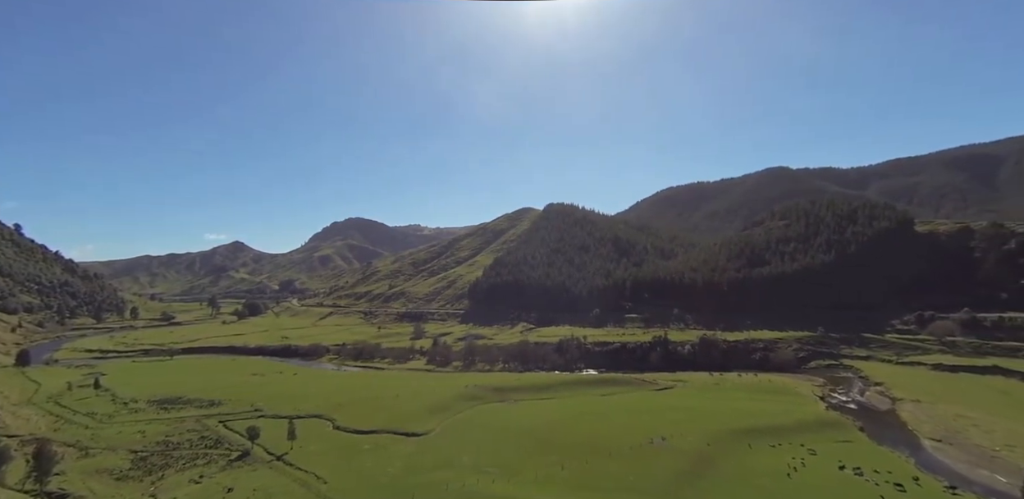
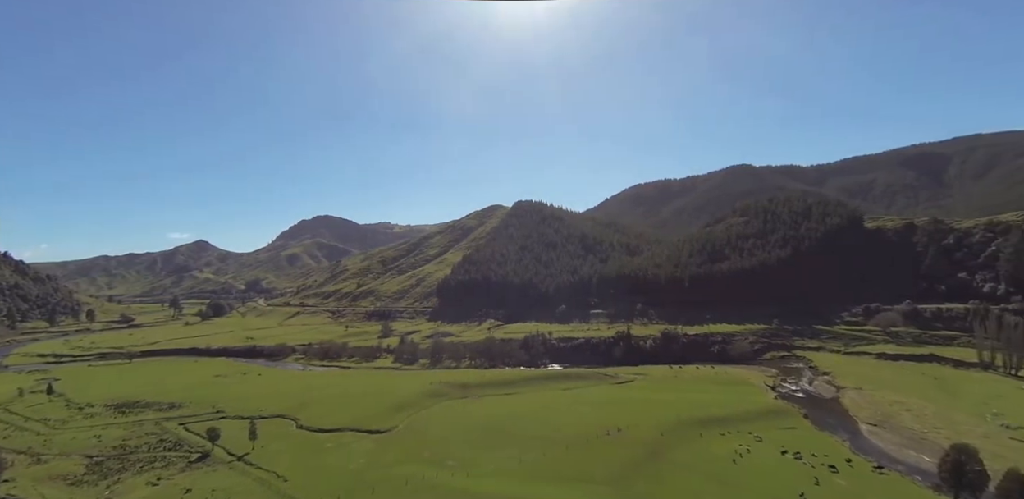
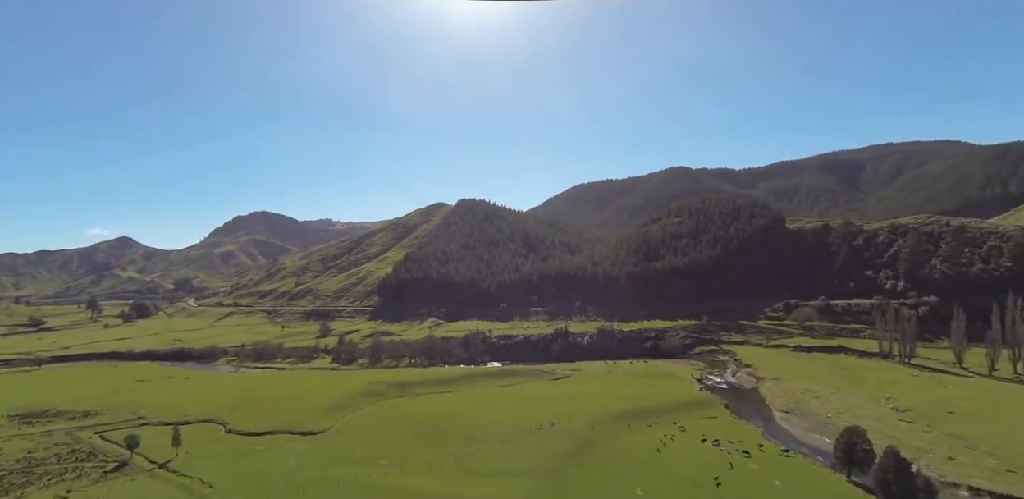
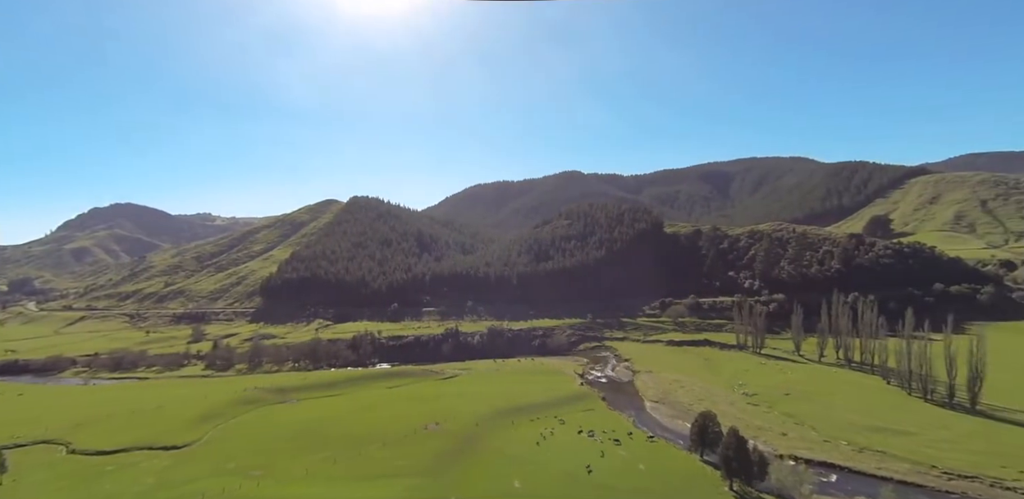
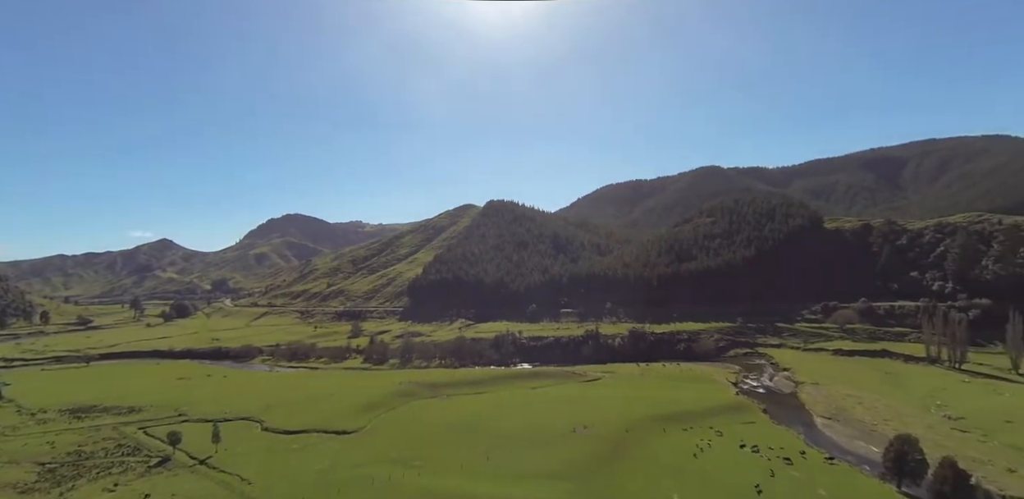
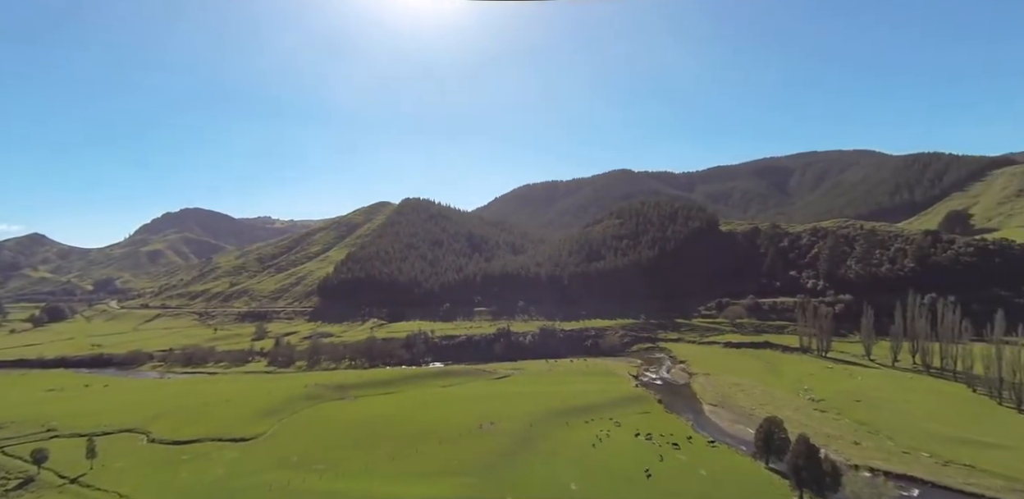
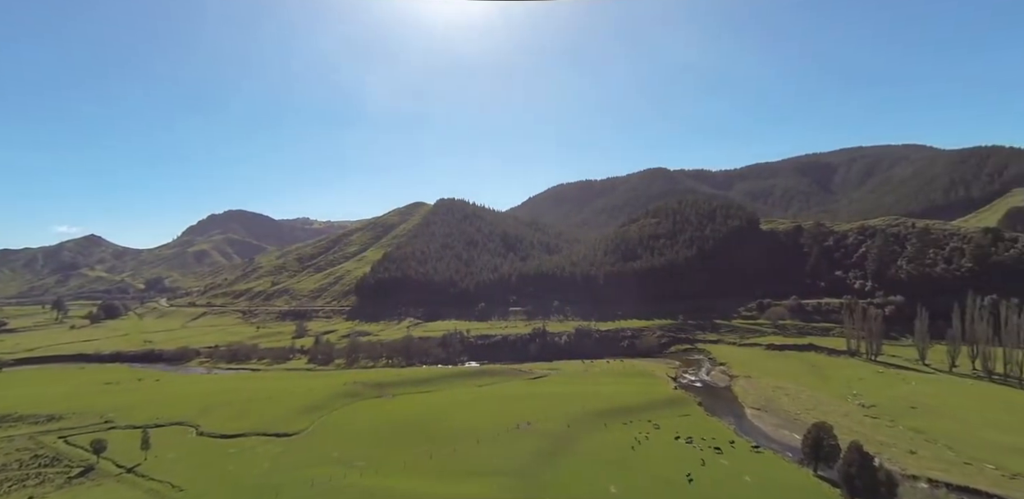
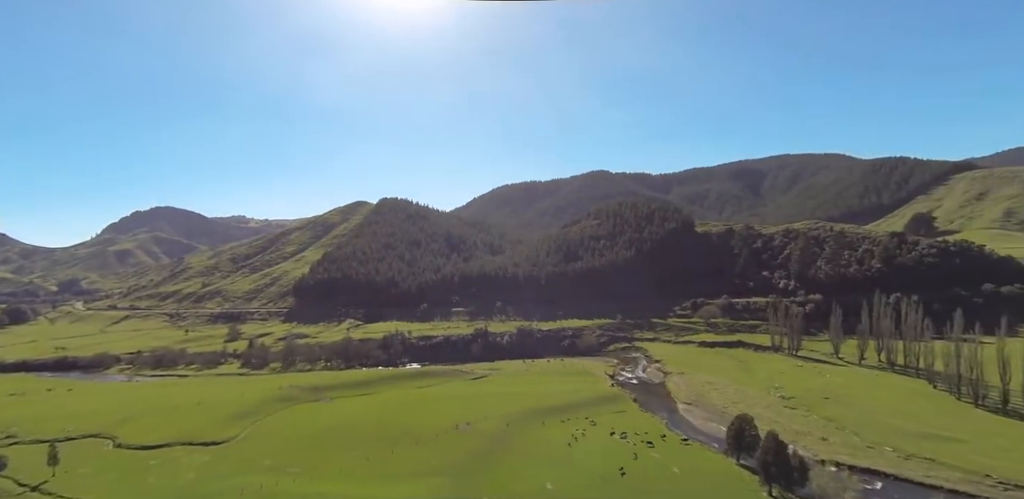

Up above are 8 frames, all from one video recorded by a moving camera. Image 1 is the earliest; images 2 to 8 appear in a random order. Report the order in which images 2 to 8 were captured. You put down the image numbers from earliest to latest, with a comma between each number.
2, 5, 3, 7, 6, 8, 4
